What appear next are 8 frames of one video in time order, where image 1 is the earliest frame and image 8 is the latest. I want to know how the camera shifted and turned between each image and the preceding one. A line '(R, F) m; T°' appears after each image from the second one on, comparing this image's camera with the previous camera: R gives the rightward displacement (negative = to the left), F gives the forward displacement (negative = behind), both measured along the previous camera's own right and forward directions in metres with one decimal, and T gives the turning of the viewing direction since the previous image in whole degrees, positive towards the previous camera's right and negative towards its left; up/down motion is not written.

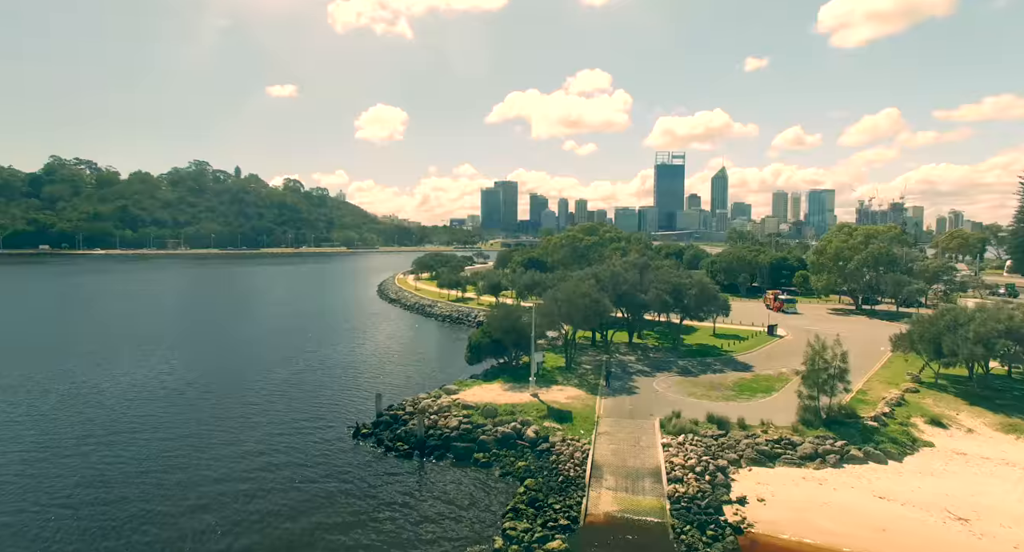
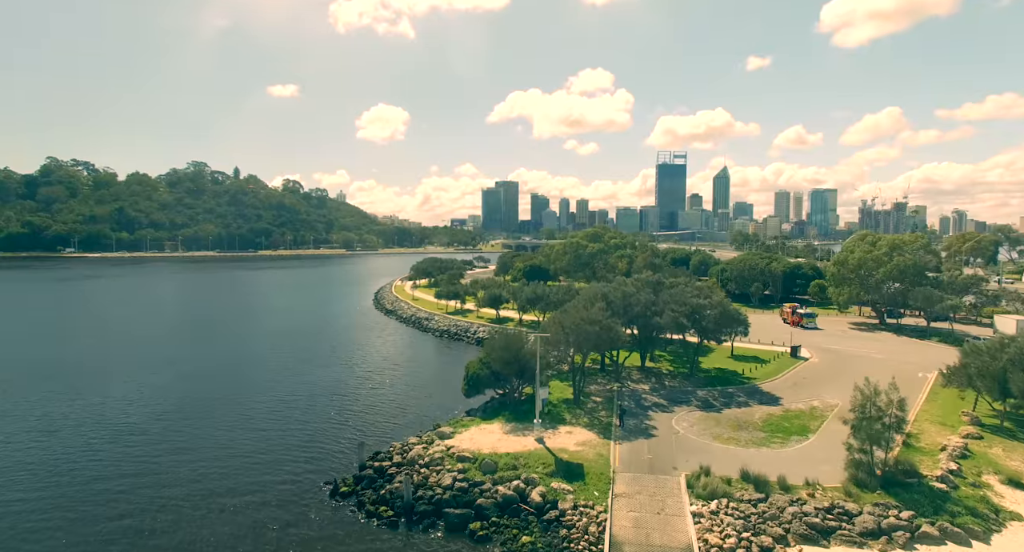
(0.0, +3.1) m; 0°
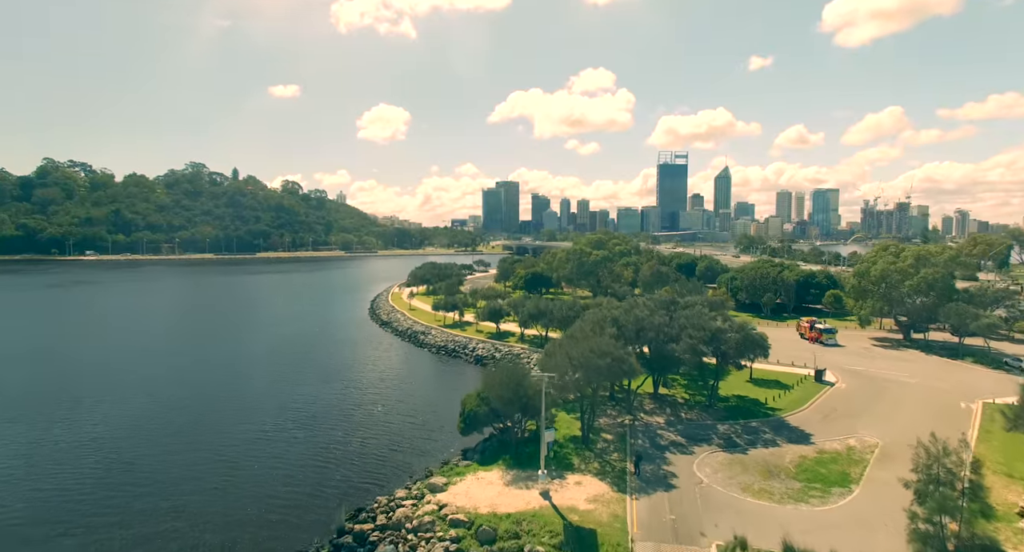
(0.0, +2.8) m; 0°
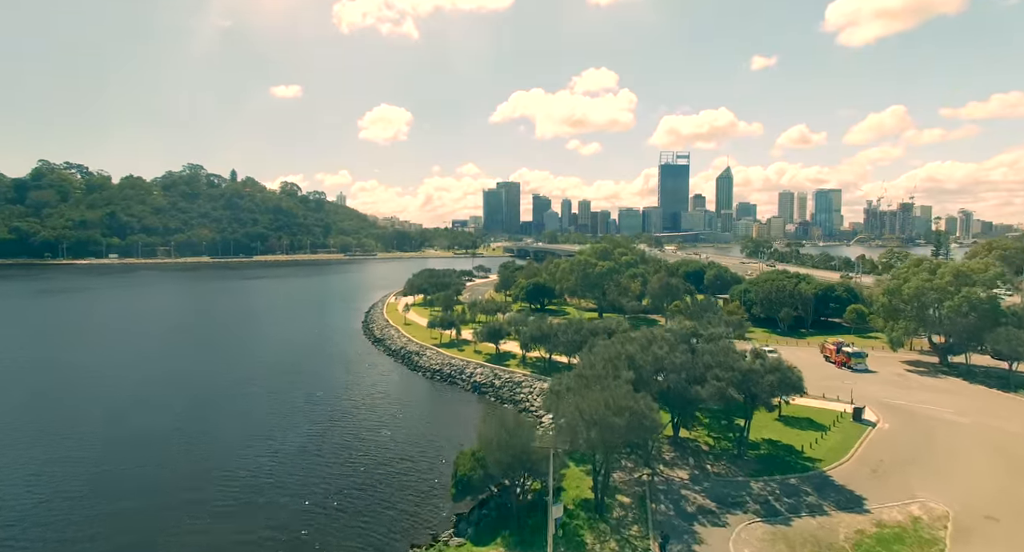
(0.0, +3.7) m; 0°
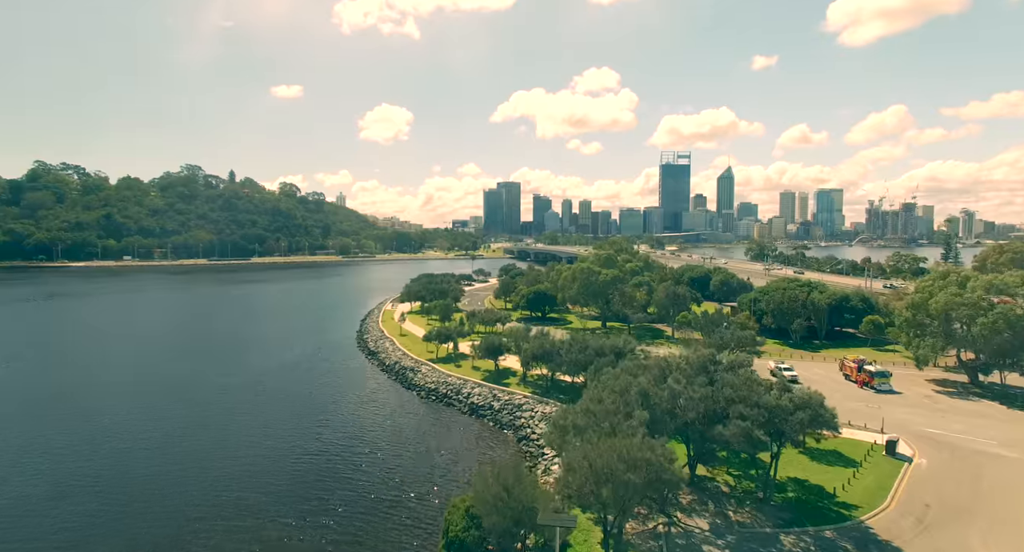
(+0.1, +2.6) m; 0°
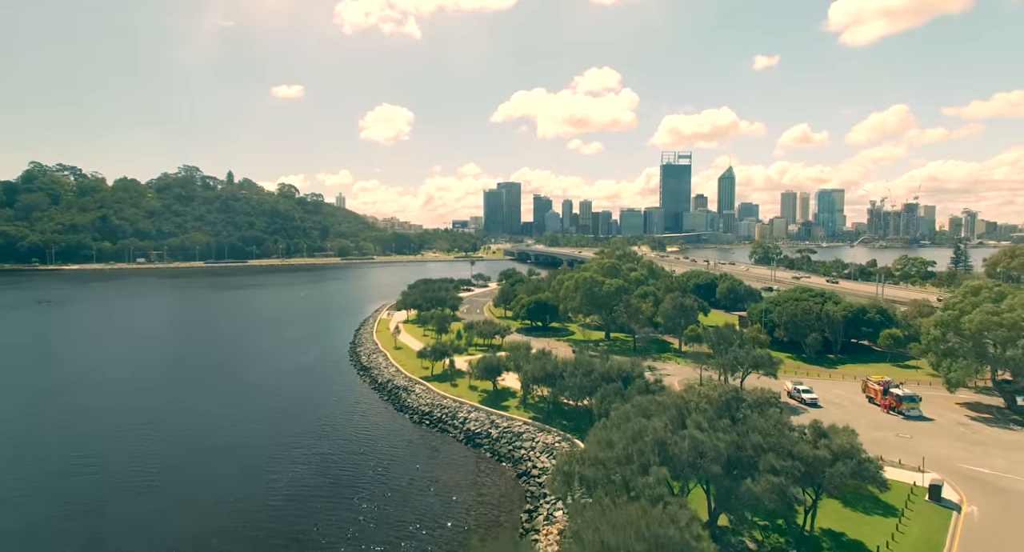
(+0.1, +2.8) m; 0°
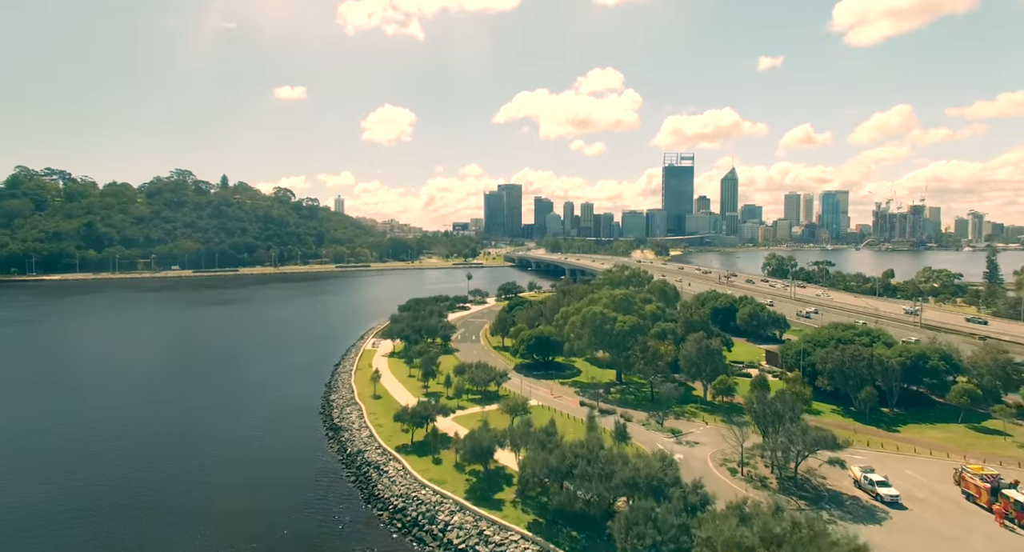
(+0.4, +8.3) m; 0°
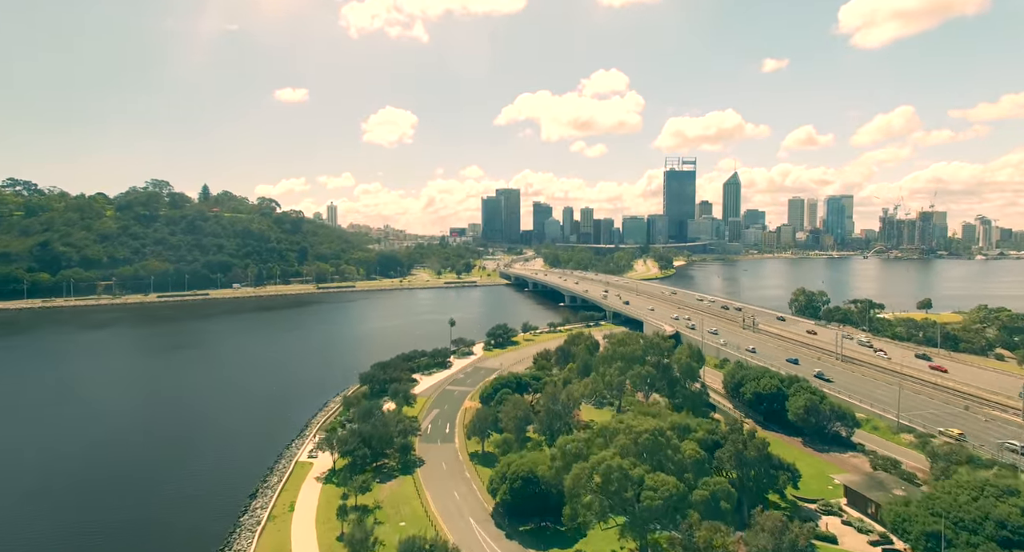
(+1.7, +18.2) m; 0°
